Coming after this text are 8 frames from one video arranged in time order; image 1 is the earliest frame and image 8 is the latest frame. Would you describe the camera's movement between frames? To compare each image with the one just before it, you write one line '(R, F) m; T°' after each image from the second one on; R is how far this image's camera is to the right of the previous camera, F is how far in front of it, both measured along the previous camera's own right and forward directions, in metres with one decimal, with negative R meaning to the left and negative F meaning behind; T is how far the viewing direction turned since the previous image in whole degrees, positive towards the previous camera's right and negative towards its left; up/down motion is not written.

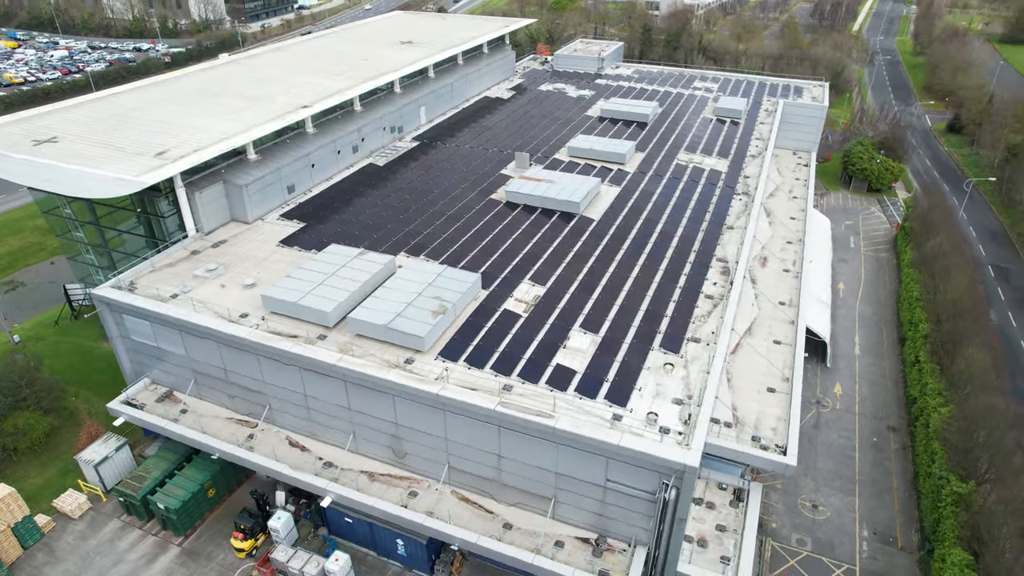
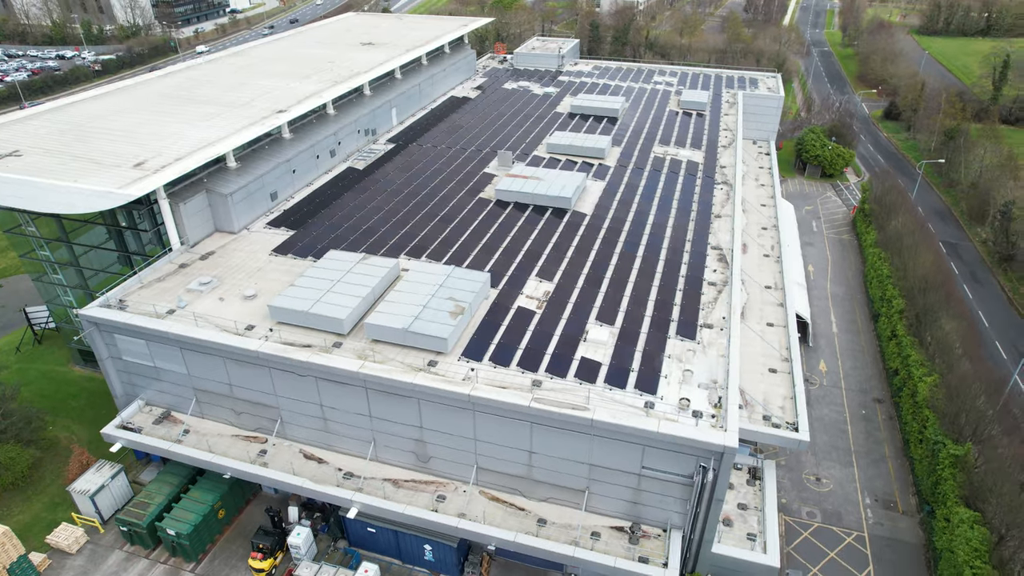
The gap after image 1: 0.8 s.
(-3.0, +0.1) m; +5°
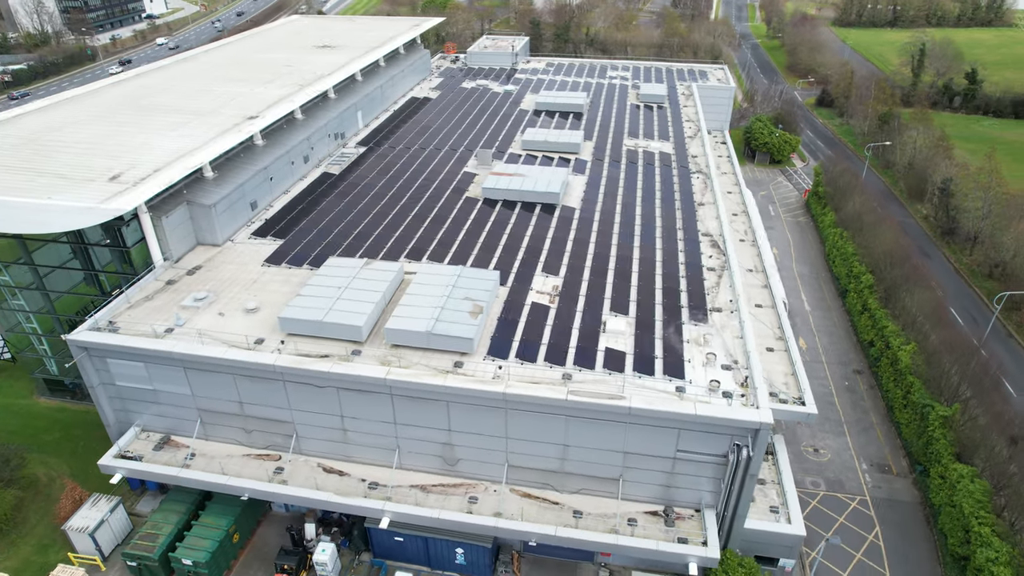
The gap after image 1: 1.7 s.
(-3.4, +0.2) m; +6°
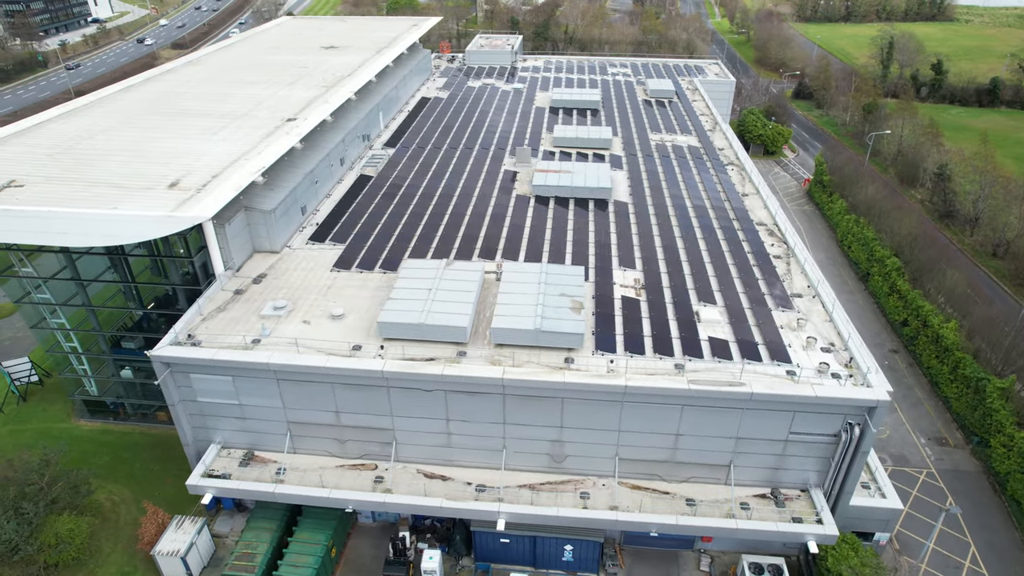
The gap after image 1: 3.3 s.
(-6.0, +0.3) m; +5°
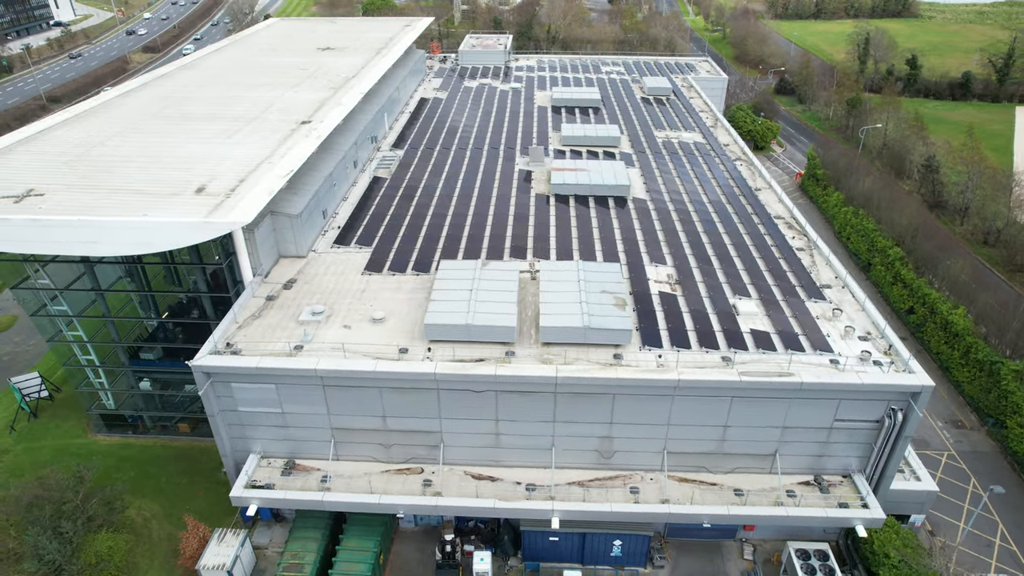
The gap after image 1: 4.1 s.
(-2.9, +0.1) m; +3°
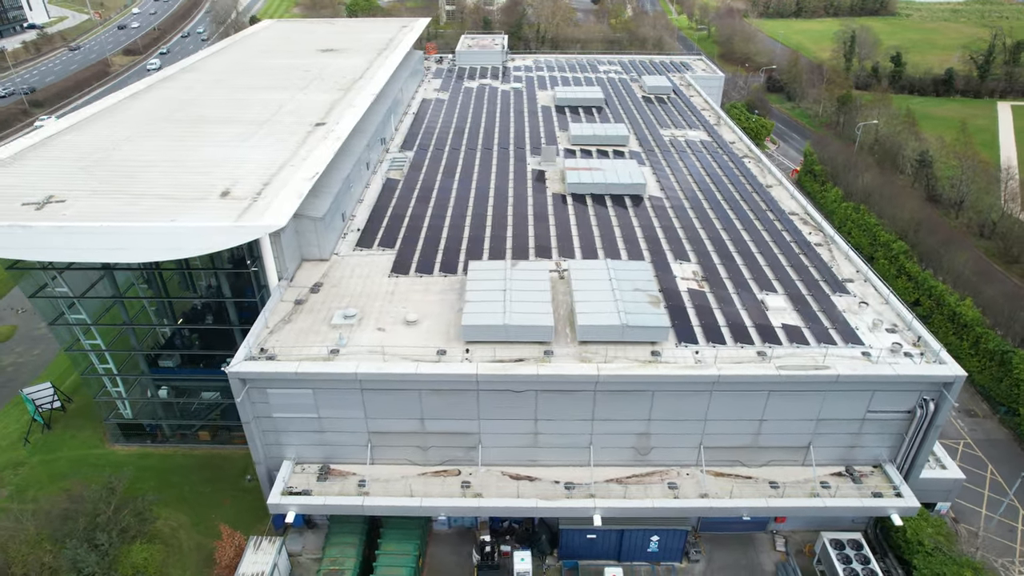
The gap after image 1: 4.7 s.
(-2.2, 0.0) m; +2°
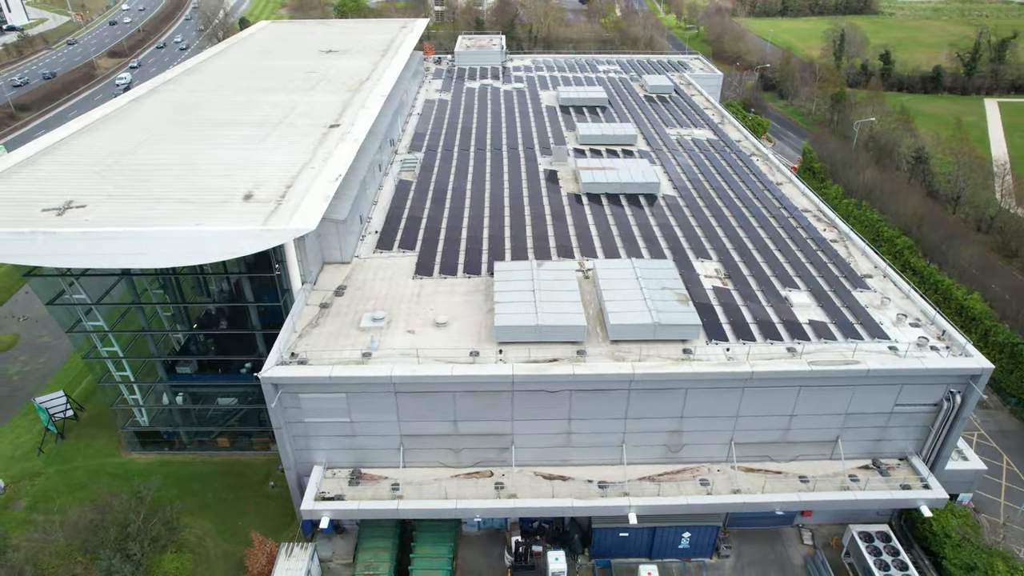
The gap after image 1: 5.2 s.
(-1.9, 0.0) m; +1°
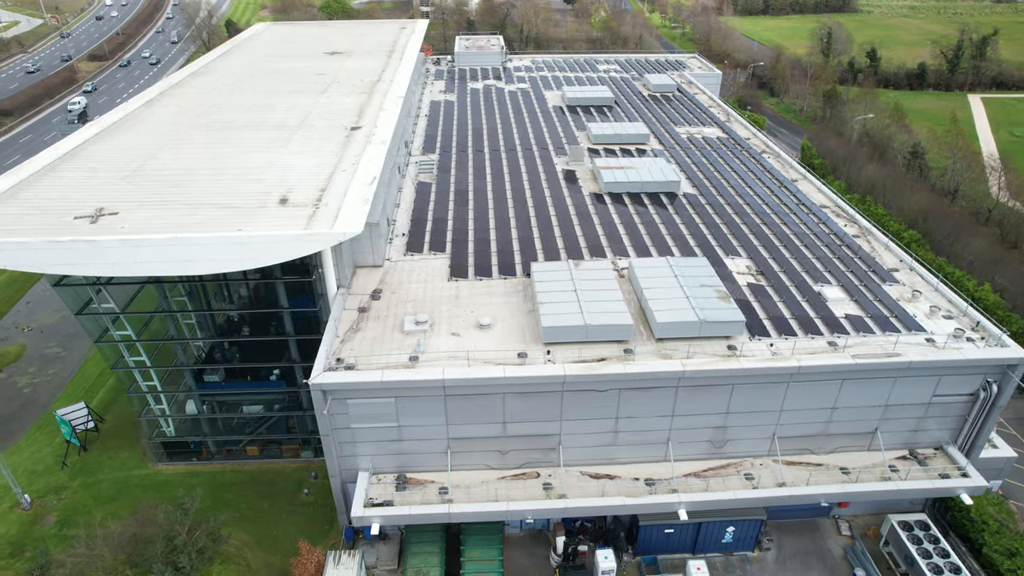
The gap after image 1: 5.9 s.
(-2.6, +0.1) m; +2°
